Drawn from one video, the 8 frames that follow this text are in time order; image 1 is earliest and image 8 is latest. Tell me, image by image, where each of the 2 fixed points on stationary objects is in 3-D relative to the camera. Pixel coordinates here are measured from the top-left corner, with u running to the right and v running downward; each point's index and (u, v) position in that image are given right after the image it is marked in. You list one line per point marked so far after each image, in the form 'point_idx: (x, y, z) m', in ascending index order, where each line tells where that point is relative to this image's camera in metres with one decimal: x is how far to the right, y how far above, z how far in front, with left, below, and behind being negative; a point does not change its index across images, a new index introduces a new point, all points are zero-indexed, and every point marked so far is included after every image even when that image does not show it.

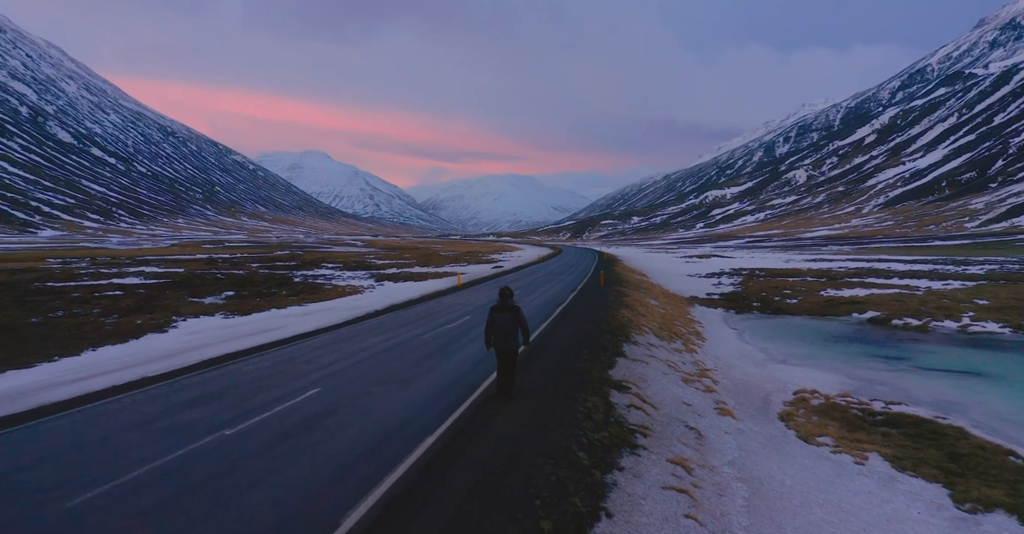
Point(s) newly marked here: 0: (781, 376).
0: (+10.9, -4.3, +18.1) m
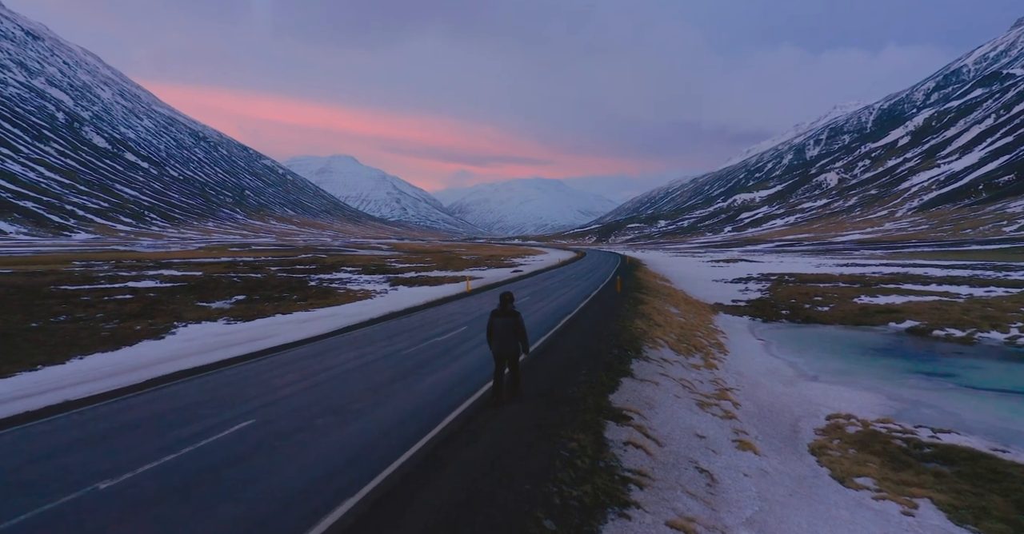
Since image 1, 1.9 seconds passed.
0: (+10.9, -4.6, +16.4) m
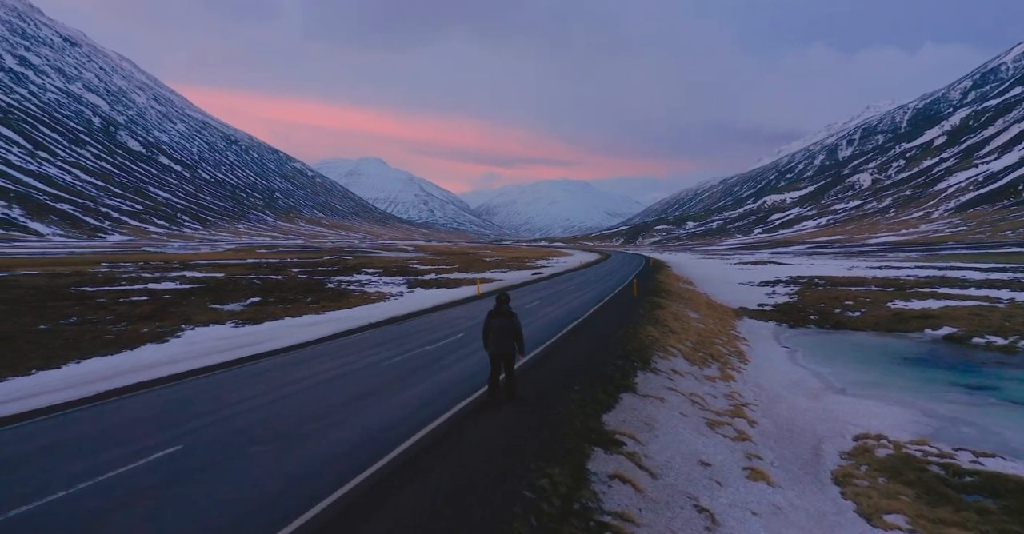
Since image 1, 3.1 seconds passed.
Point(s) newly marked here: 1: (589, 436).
0: (+10.8, -4.8, +15.0) m
1: (+1.3, -2.8, +7.7) m
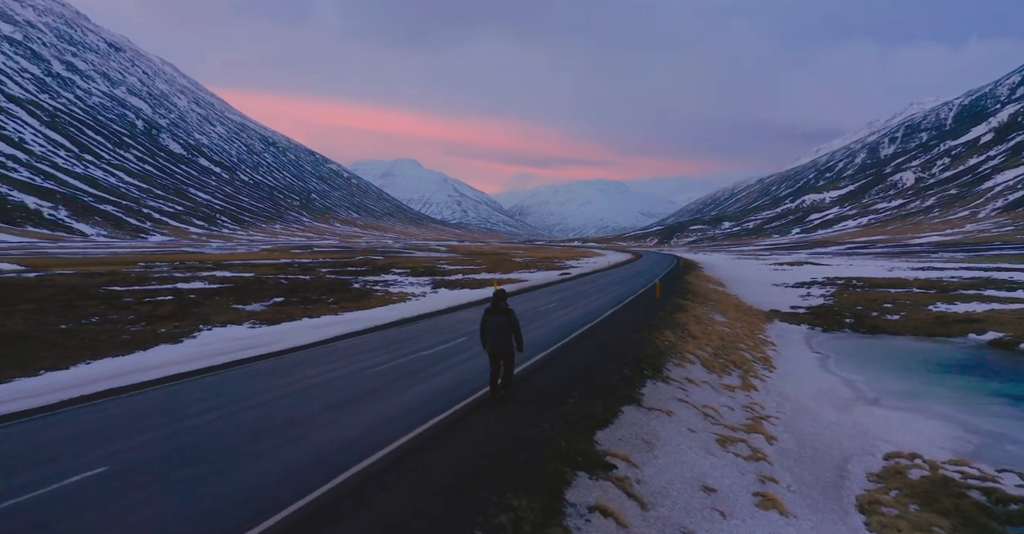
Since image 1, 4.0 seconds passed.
0: (+10.9, -4.9, +13.9) m
1: (+1.0, -2.9, +7.0) m
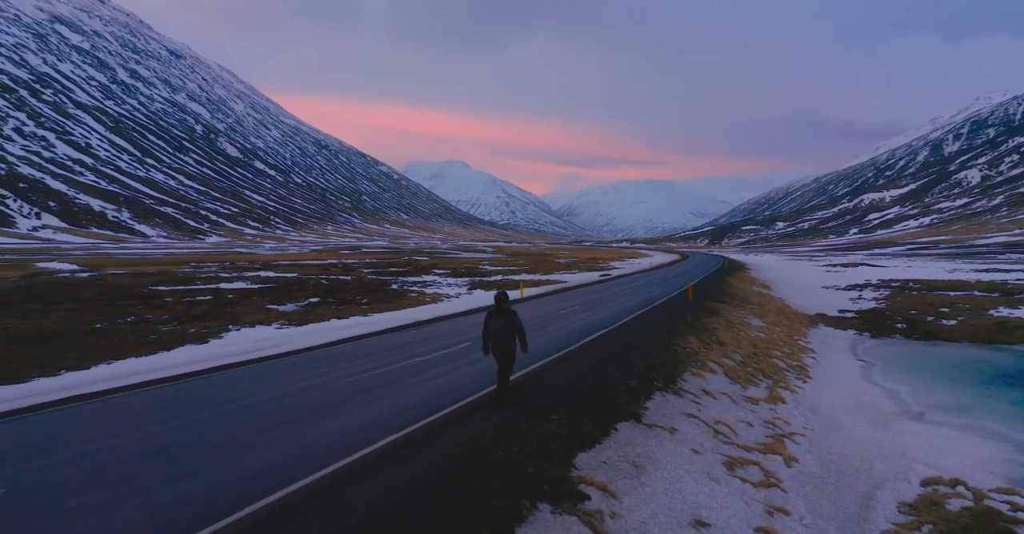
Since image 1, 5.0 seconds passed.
0: (+11.0, -5.0, +12.4) m
1: (+0.5, -3.0, +6.4) m
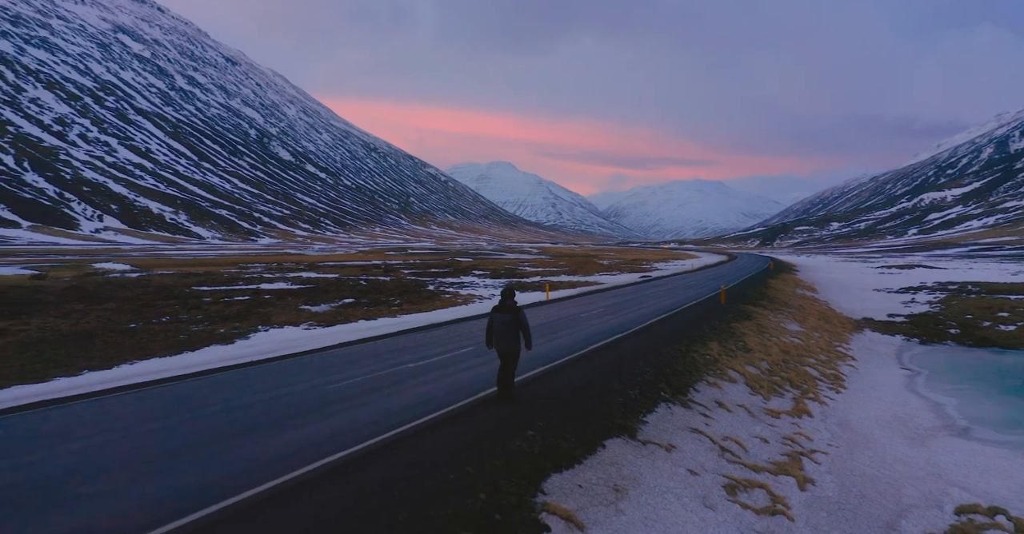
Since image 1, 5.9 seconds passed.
0: (+10.9, -5.1, +11.1) m
1: (-0.1, -3.1, +6.0) m
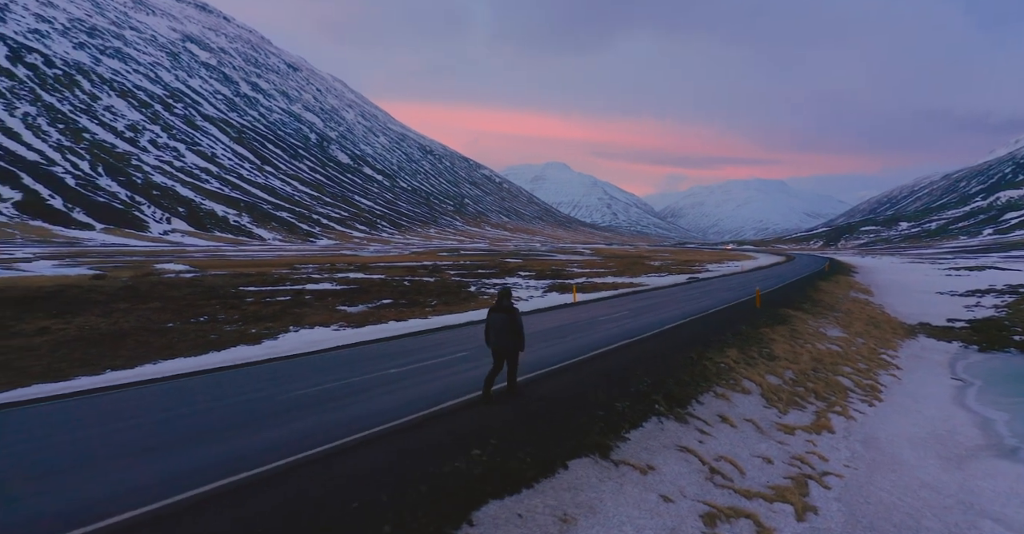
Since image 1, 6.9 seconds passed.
0: (+10.4, -5.2, +9.6) m
1: (-1.0, -3.2, +5.6) m
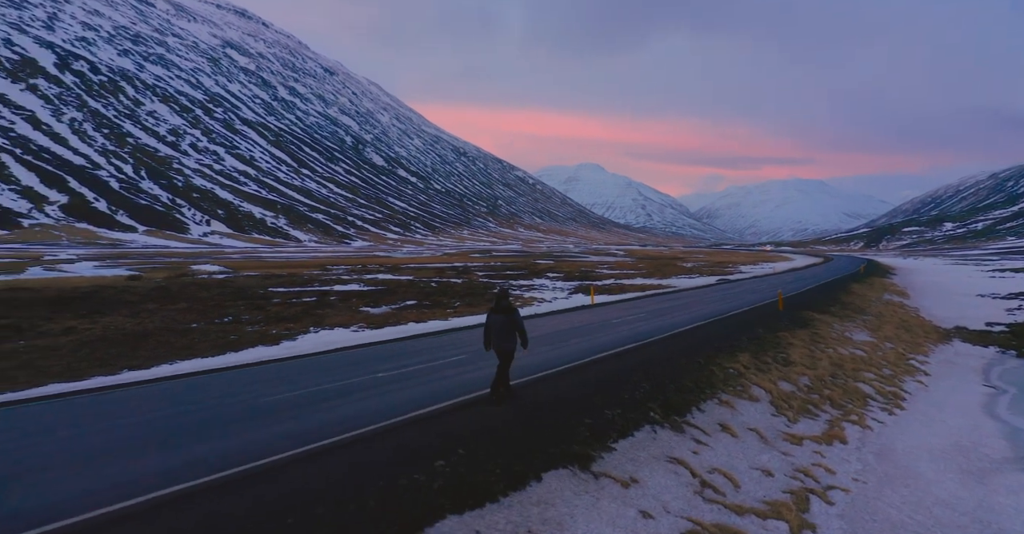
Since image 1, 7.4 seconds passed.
0: (+10.0, -5.4, +8.8) m
1: (-1.6, -3.3, +5.5) m
